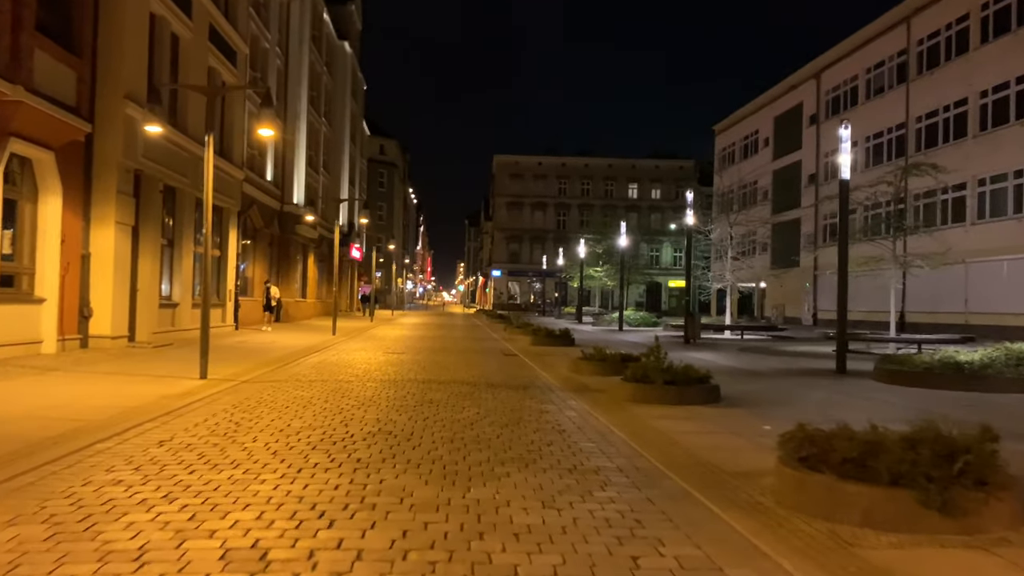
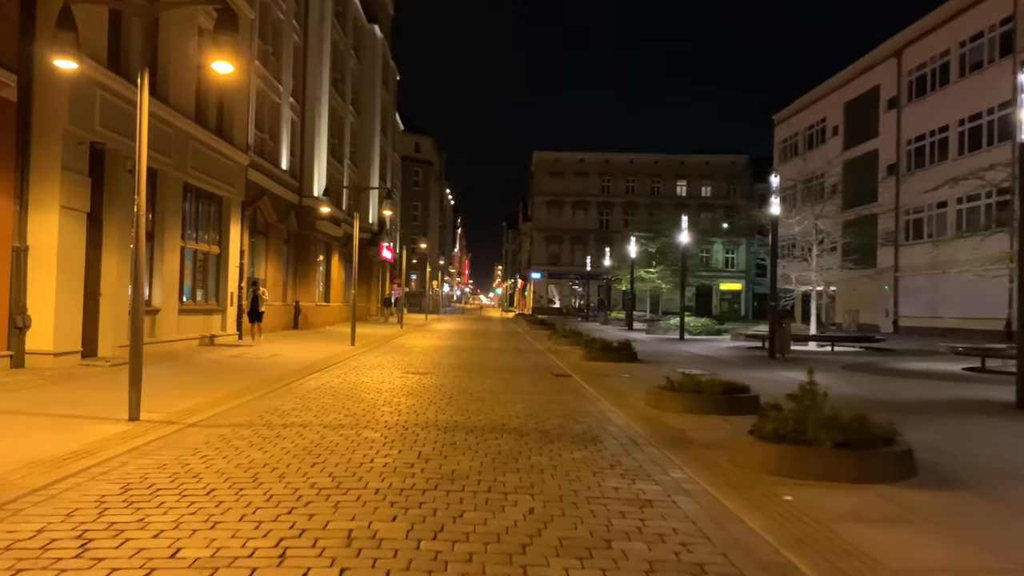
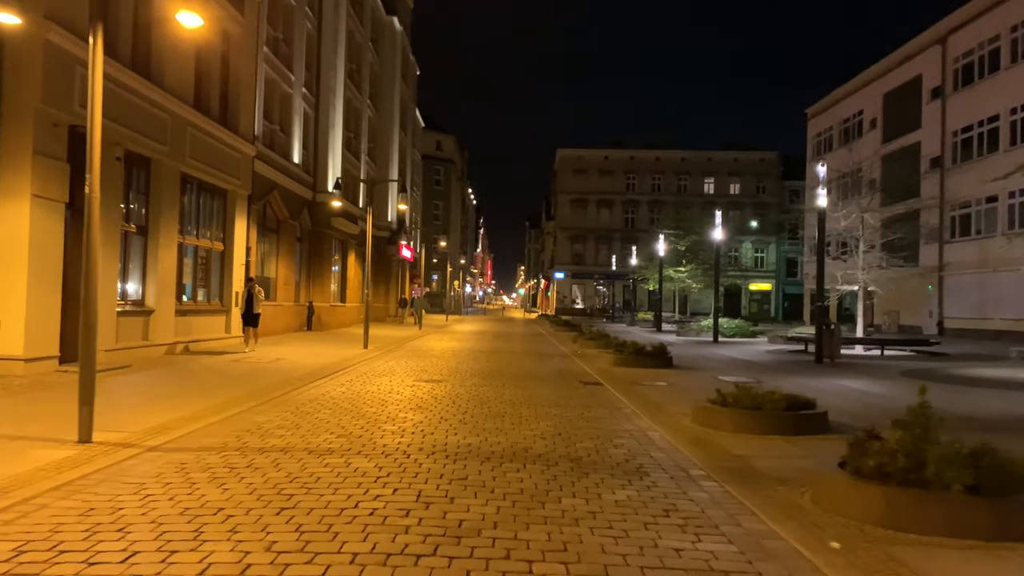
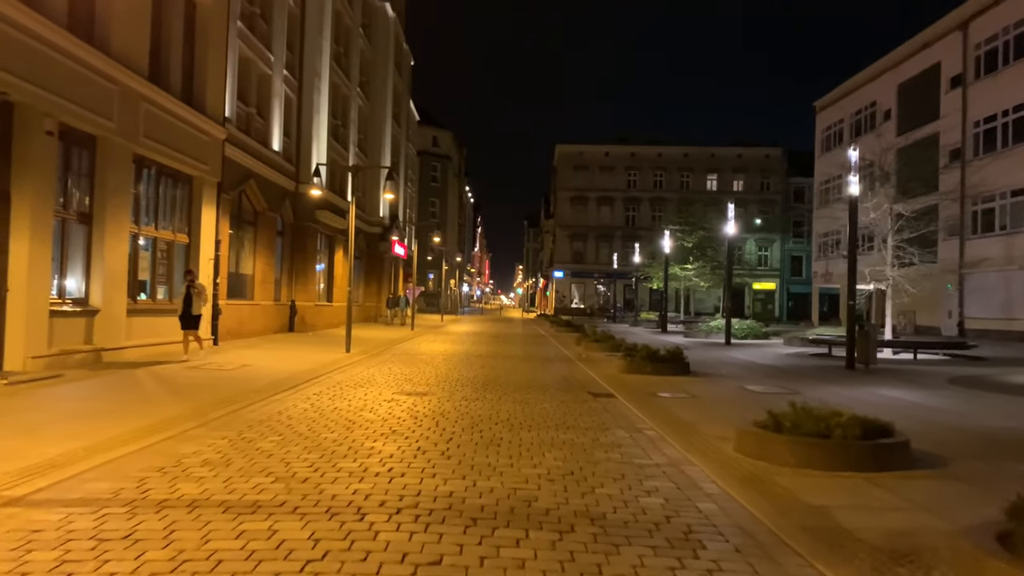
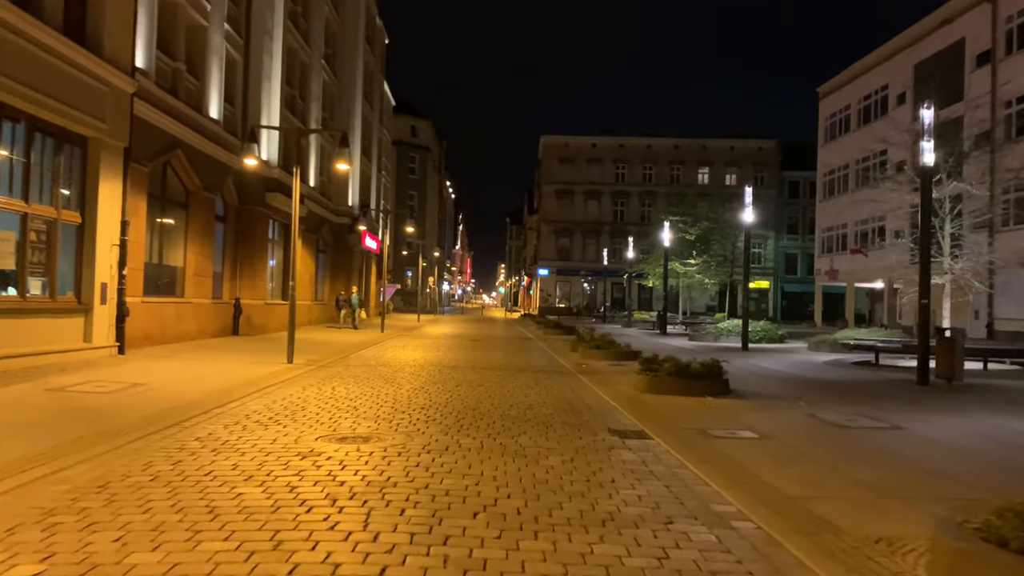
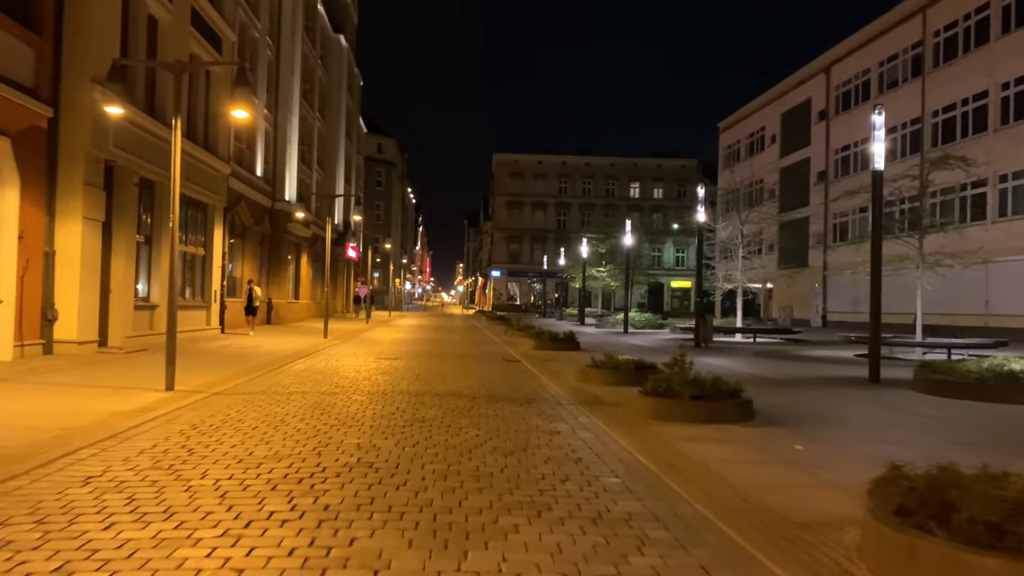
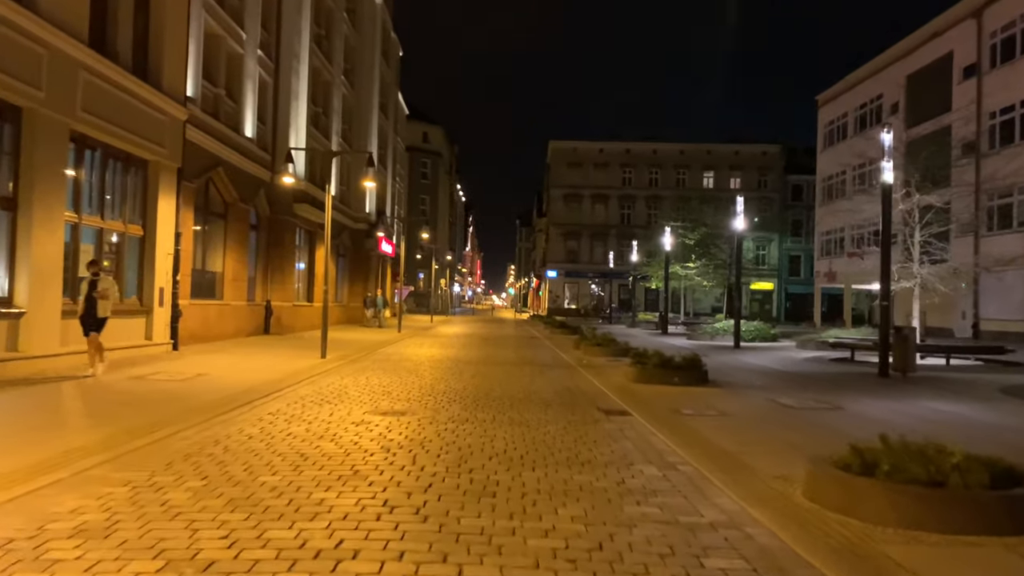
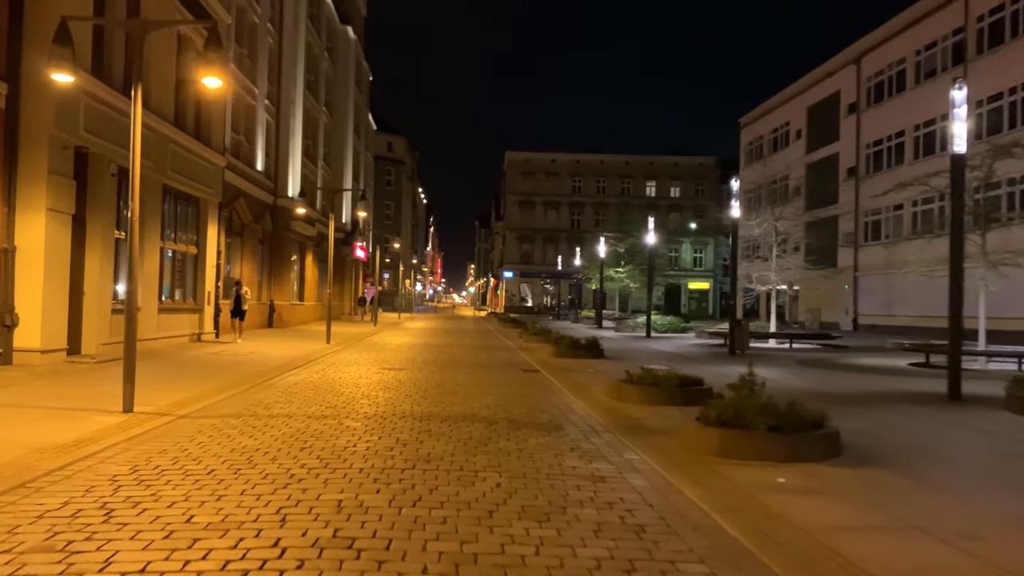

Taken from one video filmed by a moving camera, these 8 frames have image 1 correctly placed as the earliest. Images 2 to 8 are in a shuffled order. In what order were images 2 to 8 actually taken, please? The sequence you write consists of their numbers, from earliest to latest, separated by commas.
6, 8, 2, 3, 4, 7, 5
